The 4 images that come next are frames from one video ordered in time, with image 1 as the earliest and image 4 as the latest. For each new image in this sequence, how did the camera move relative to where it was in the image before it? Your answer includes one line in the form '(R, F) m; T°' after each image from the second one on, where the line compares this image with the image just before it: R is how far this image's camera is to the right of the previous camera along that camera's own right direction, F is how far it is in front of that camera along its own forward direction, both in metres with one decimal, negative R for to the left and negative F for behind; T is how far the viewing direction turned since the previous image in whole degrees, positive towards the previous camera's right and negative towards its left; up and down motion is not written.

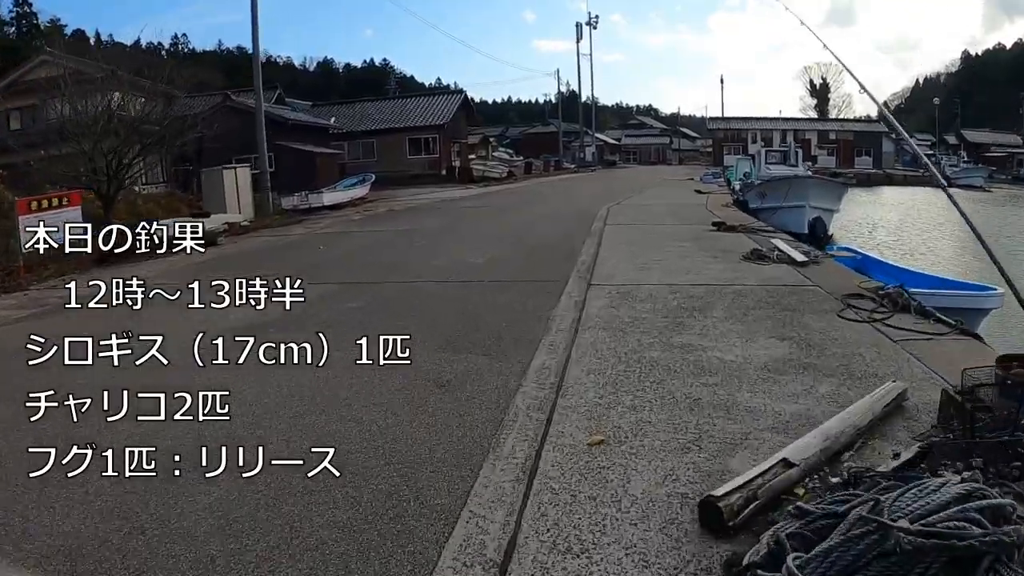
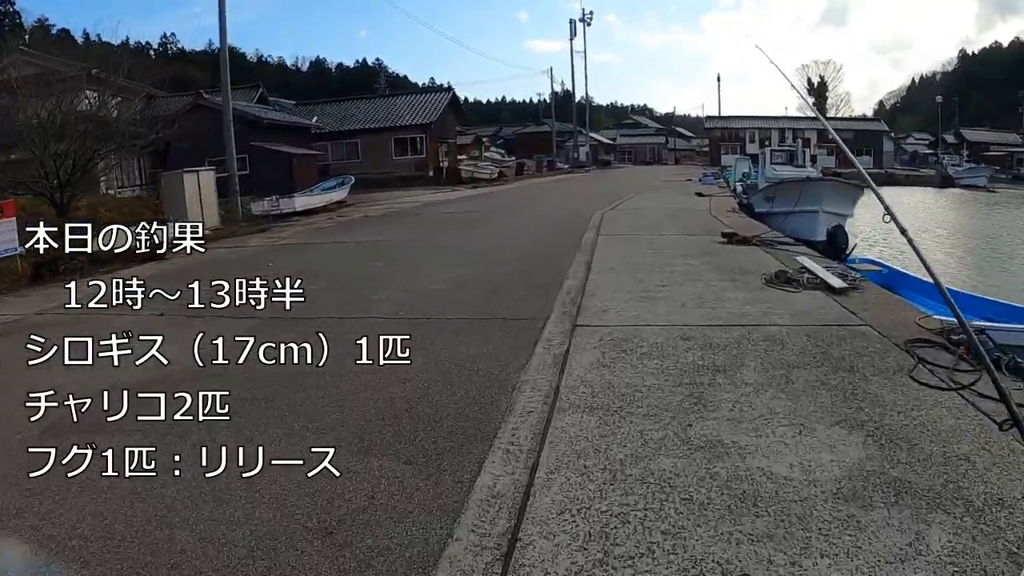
(+0.2, +1.3) m; 0°
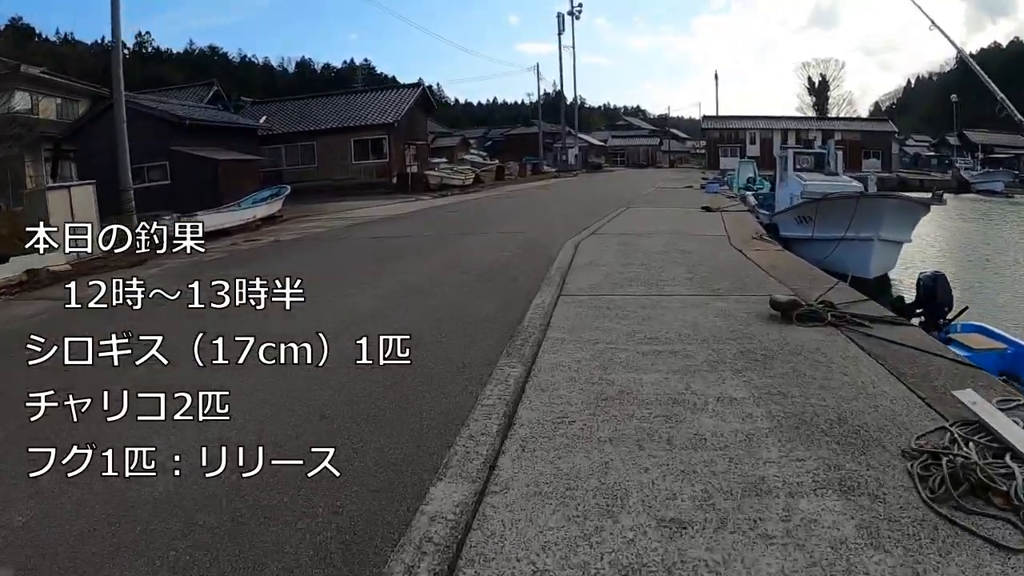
(+0.6, +3.3) m; 0°
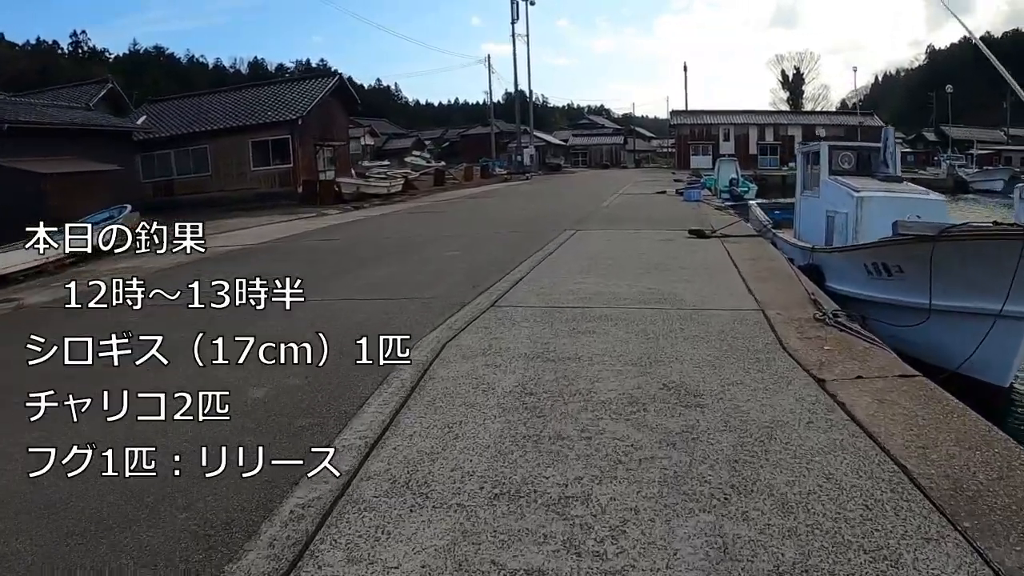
(+0.9, +4.3) m; +2°
